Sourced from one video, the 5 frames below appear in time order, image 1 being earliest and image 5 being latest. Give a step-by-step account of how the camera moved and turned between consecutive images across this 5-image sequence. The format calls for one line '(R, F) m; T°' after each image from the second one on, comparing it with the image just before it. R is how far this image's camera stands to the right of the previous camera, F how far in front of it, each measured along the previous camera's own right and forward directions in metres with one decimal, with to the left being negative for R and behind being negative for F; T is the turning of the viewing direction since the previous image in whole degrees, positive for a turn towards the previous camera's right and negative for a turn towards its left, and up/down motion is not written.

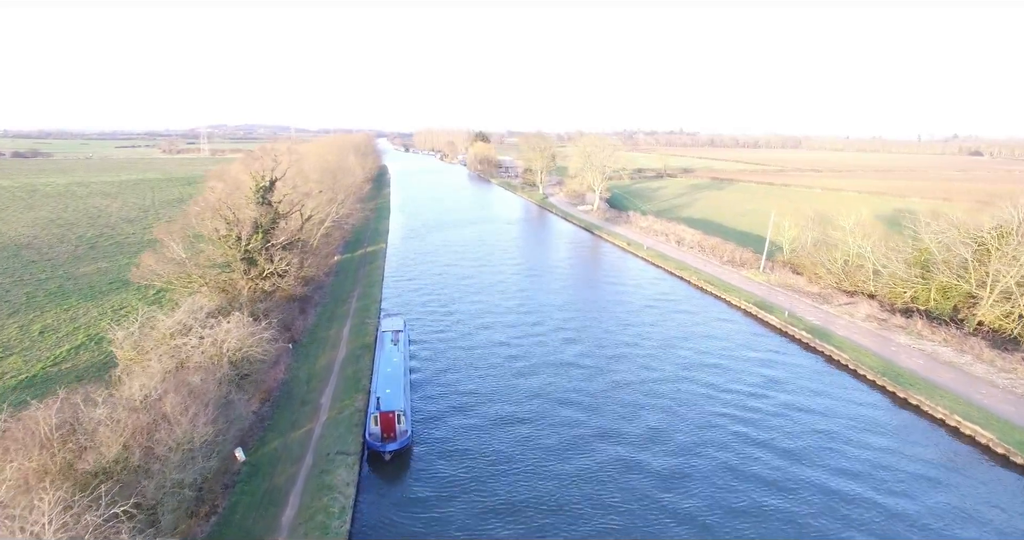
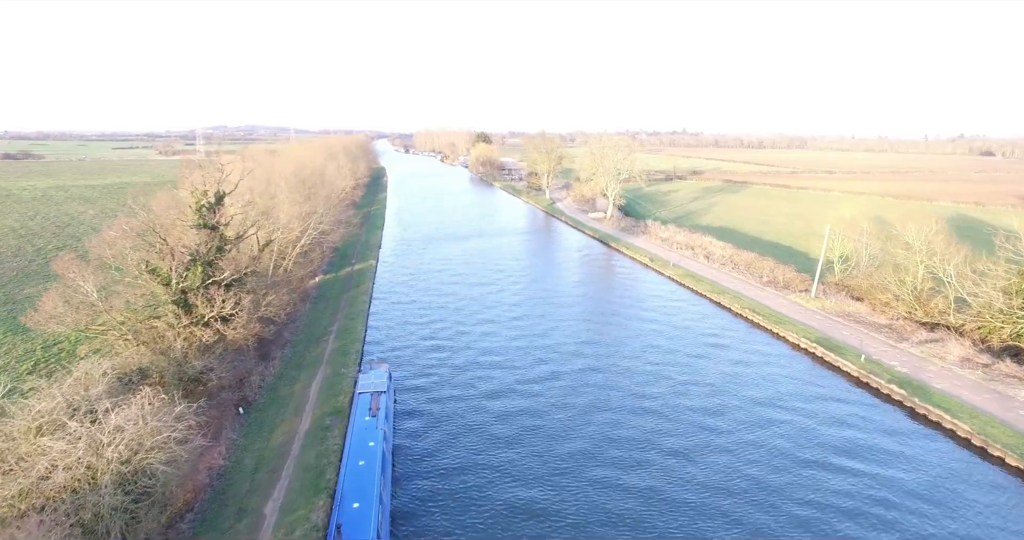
(-0.4, +7.2) m; 0°
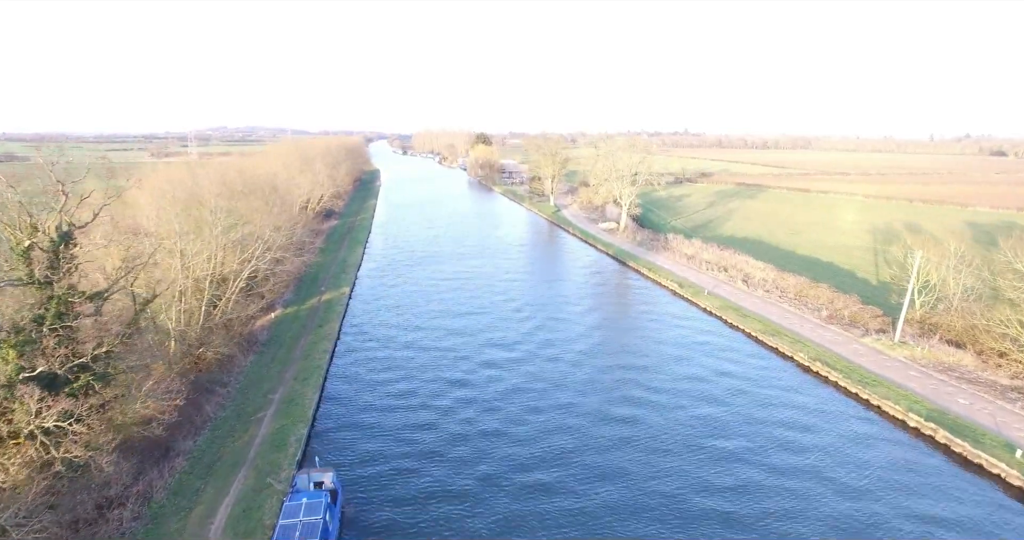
(-0.1, +9.1) m; 0°
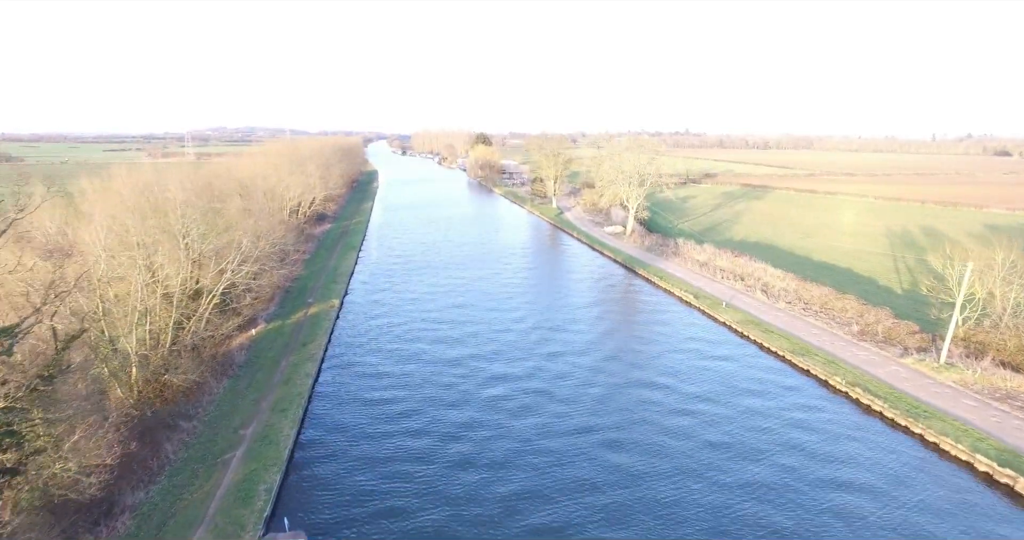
(-0.1, +3.3) m; 0°
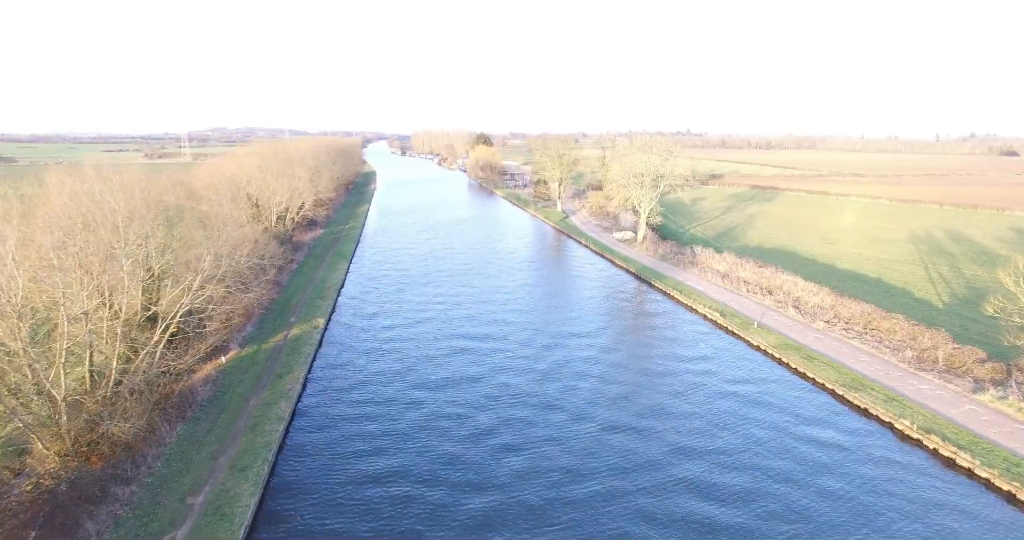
(-0.3, +4.5) m; 0°
